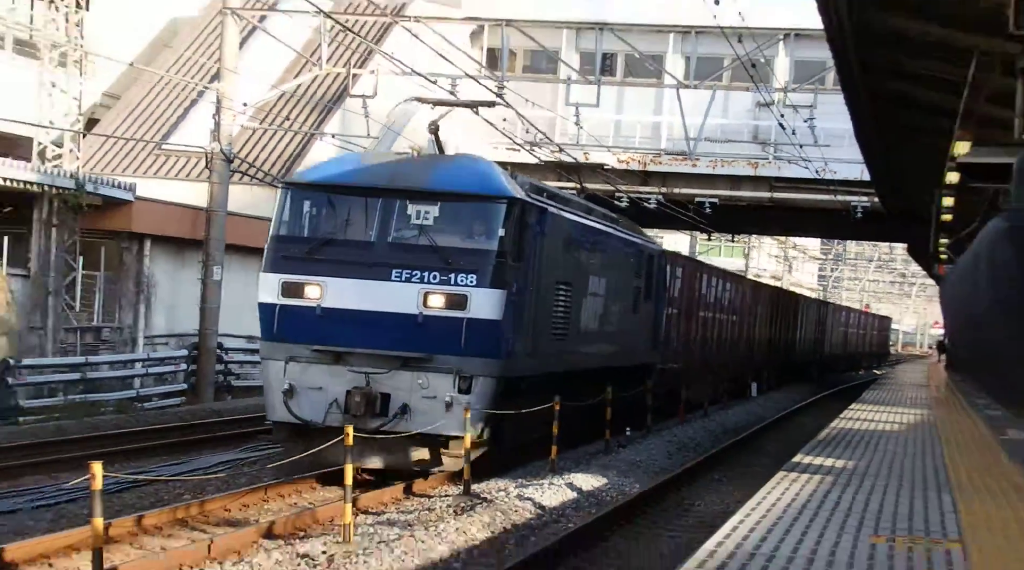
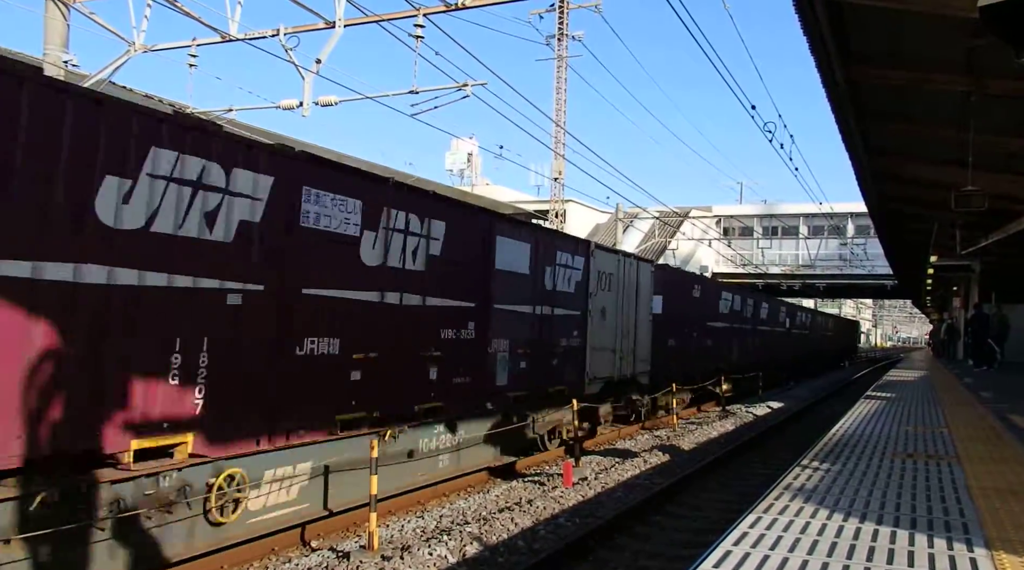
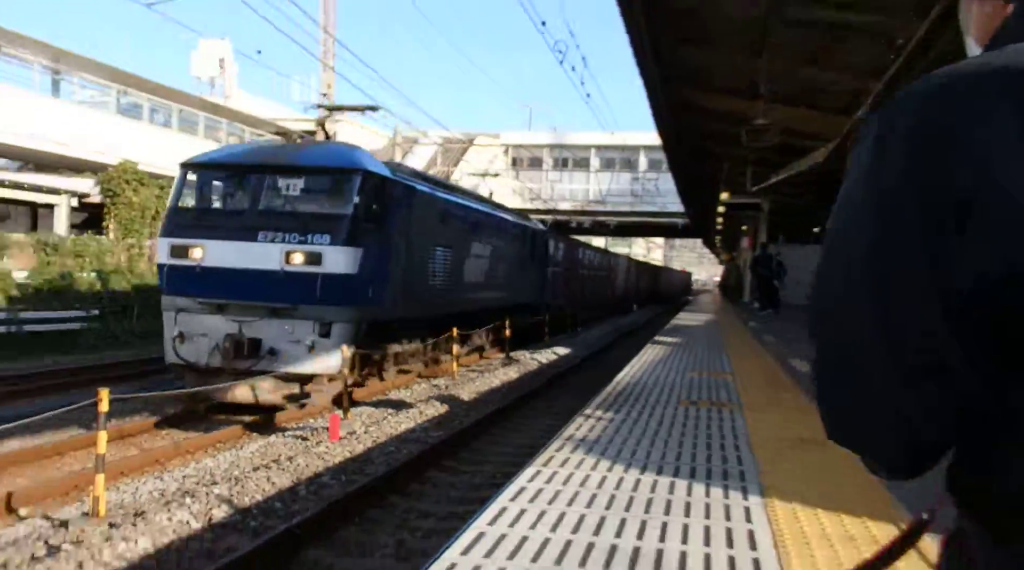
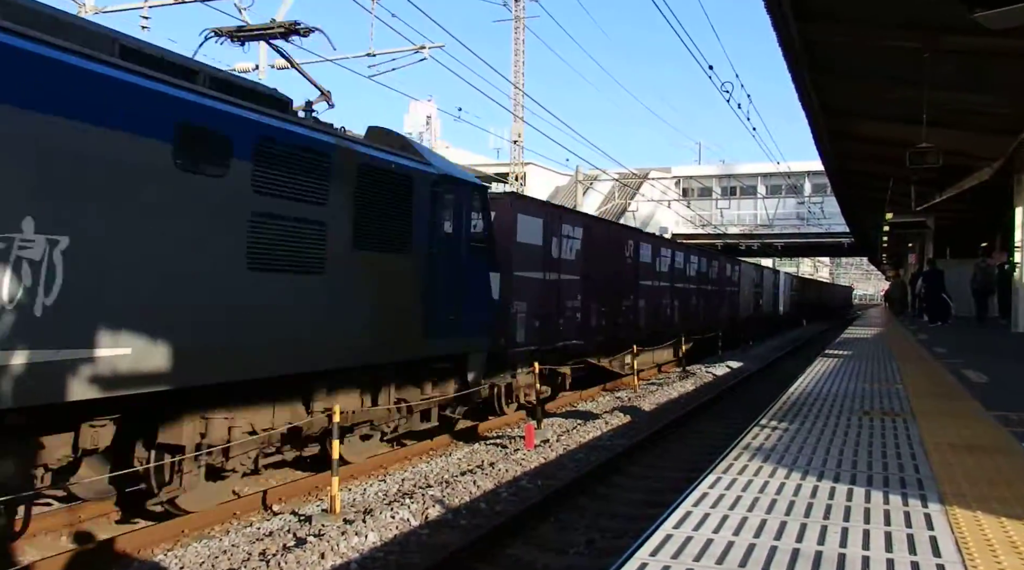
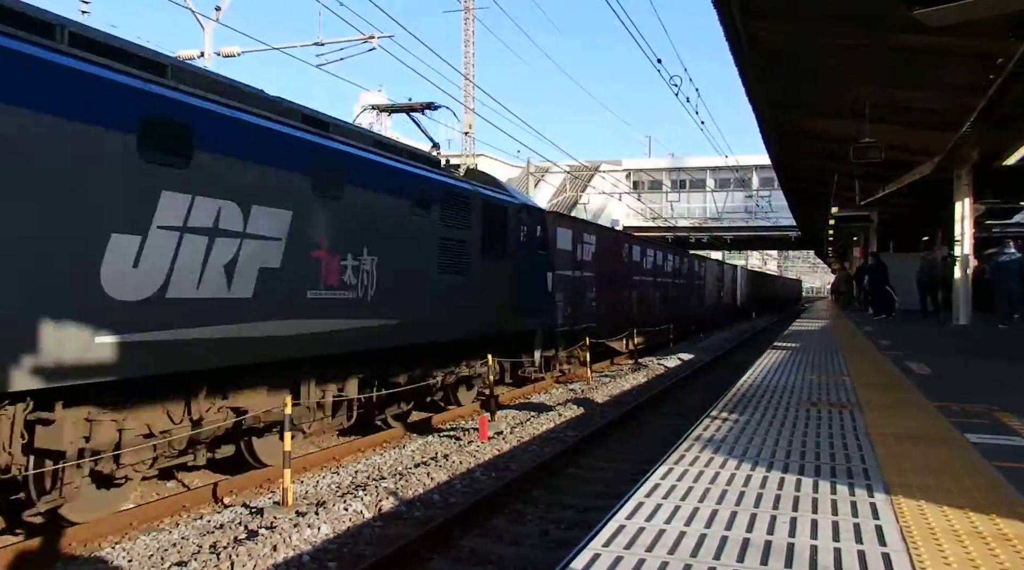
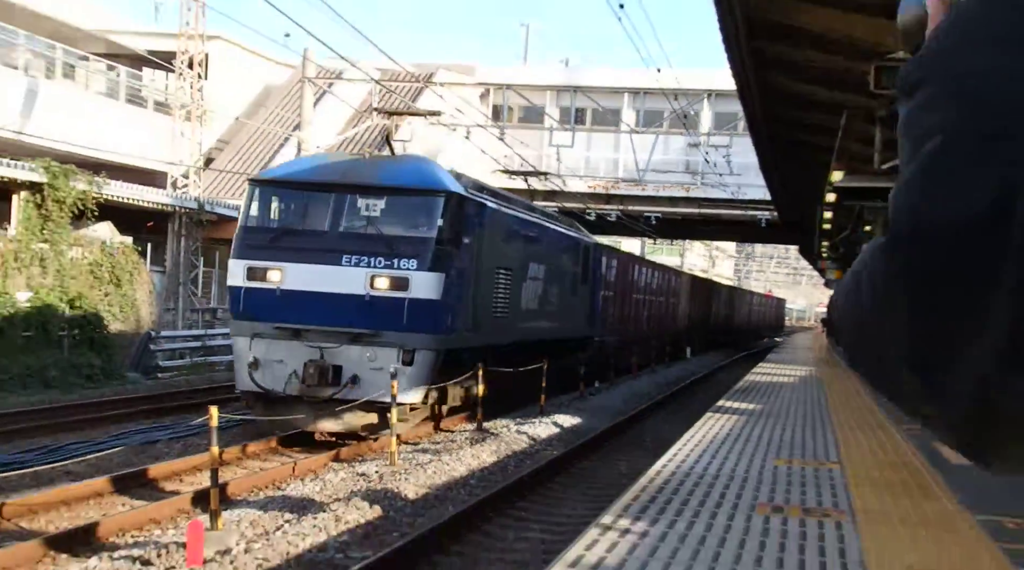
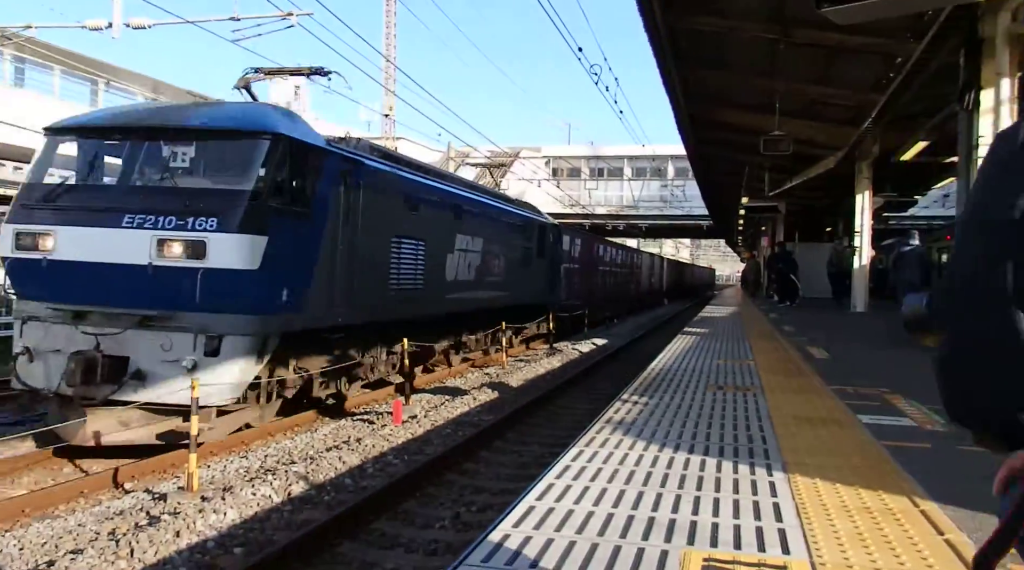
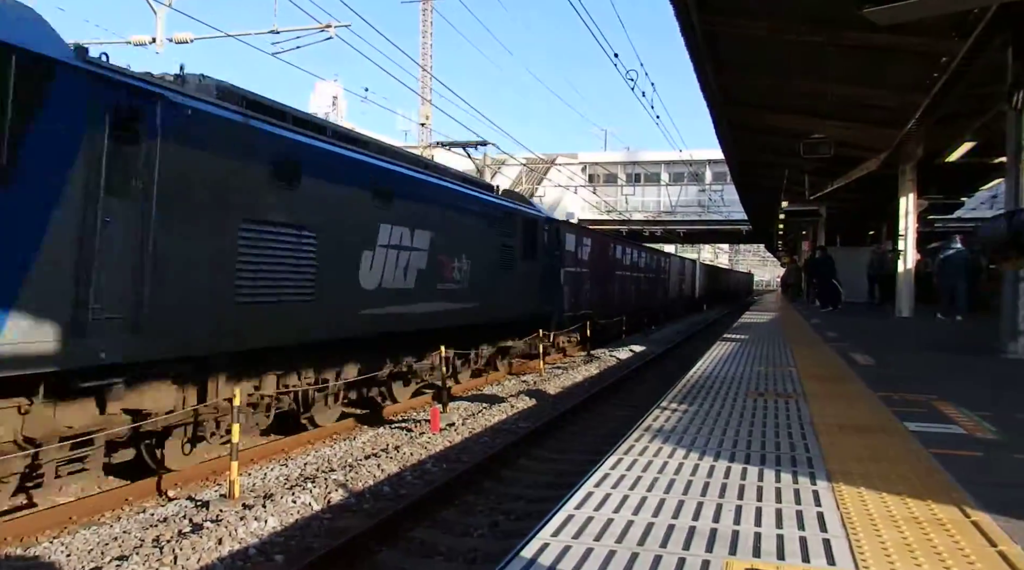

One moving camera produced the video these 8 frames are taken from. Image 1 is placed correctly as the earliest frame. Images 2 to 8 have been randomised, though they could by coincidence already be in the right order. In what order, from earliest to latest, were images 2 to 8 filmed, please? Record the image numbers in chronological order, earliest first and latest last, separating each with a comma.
6, 3, 7, 8, 5, 4, 2
